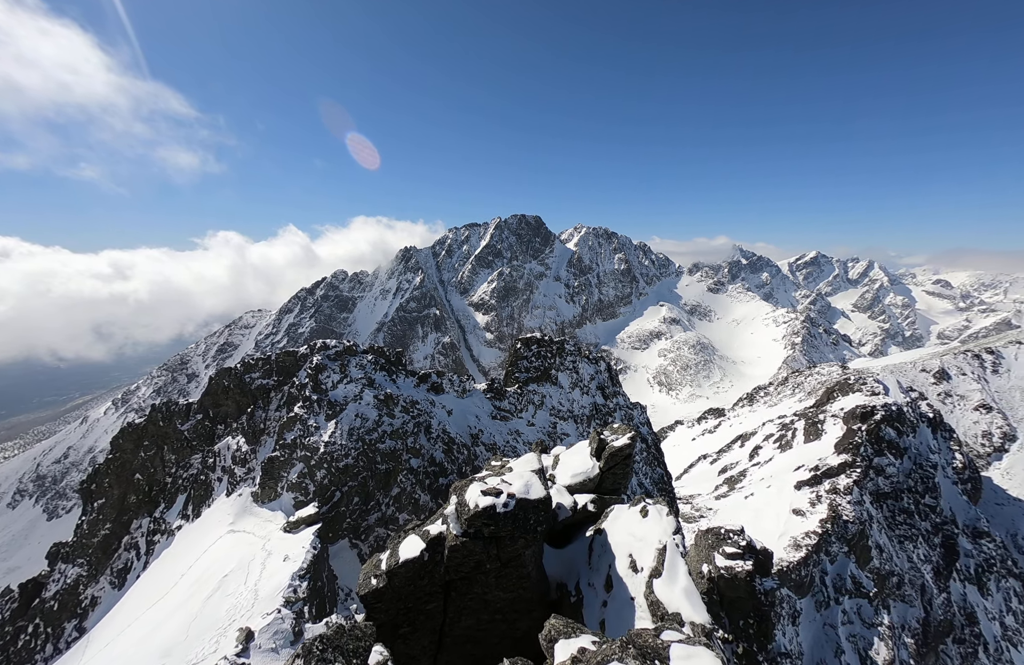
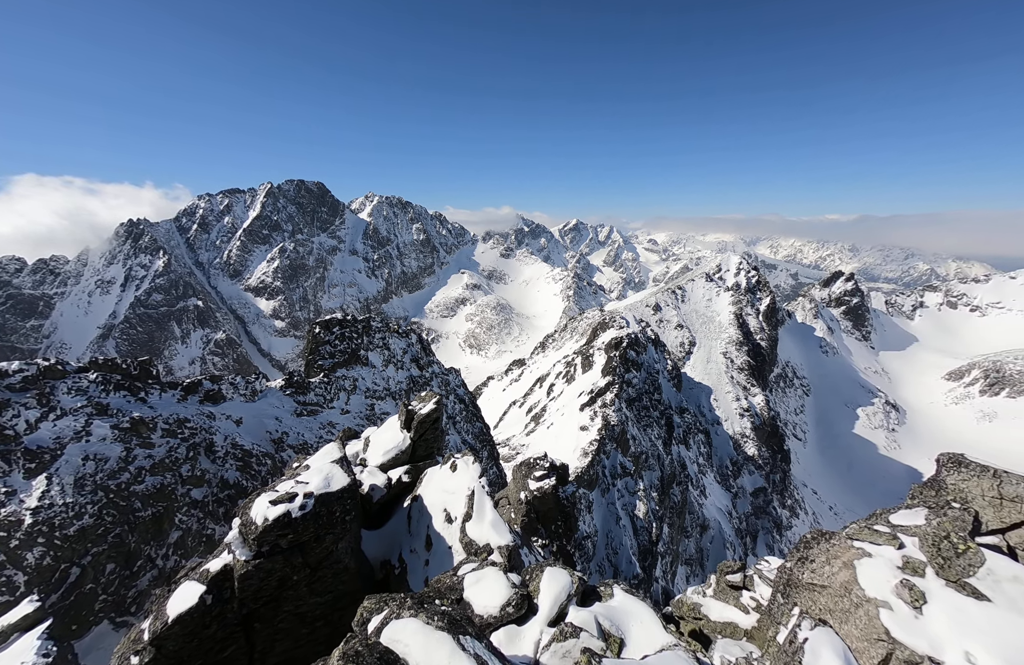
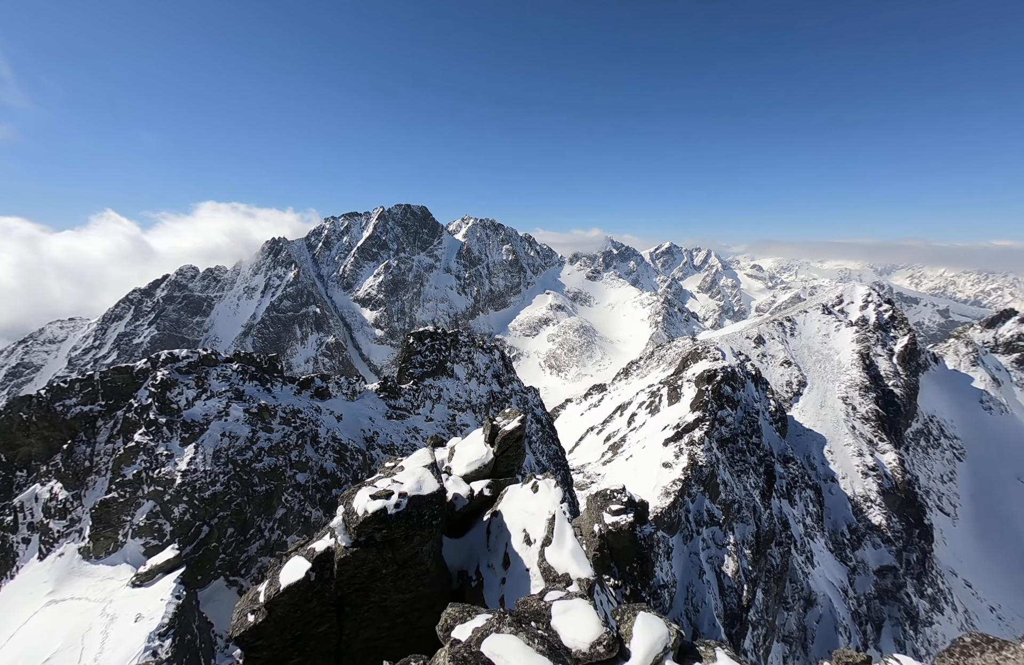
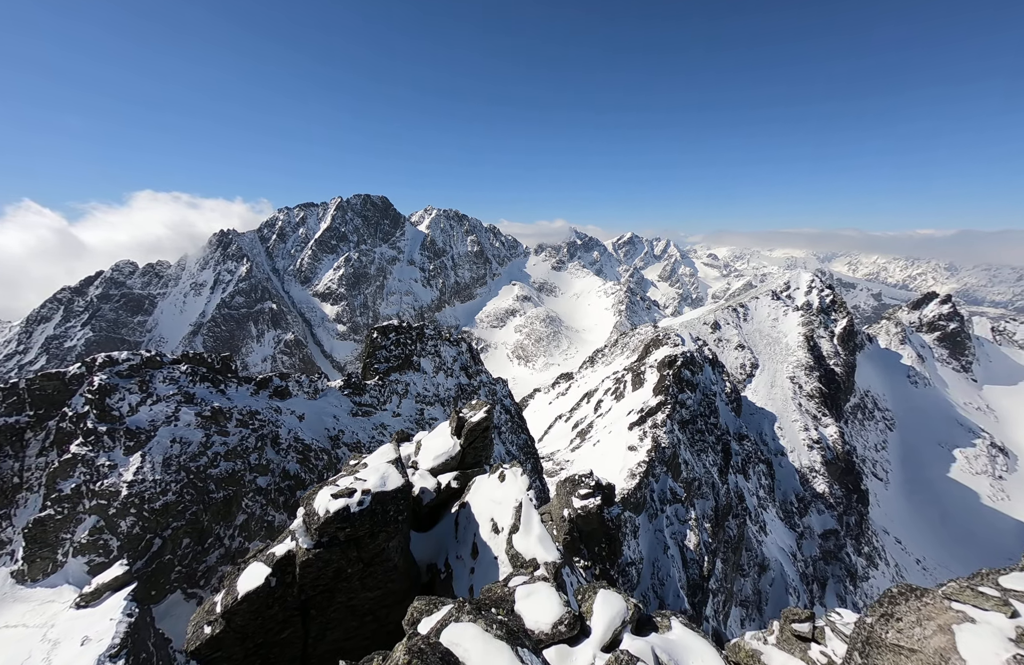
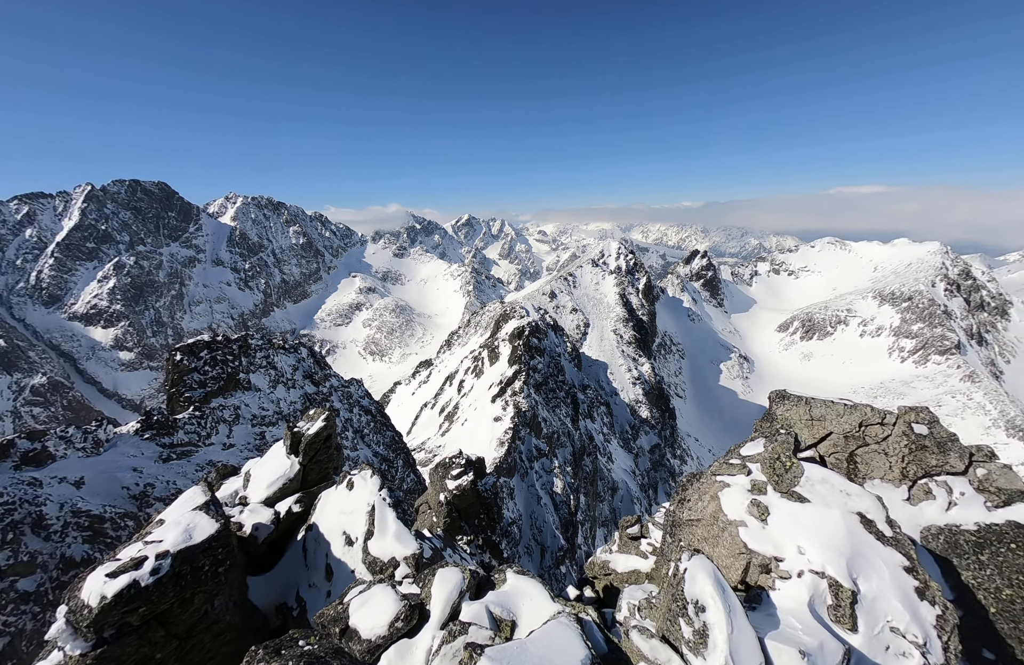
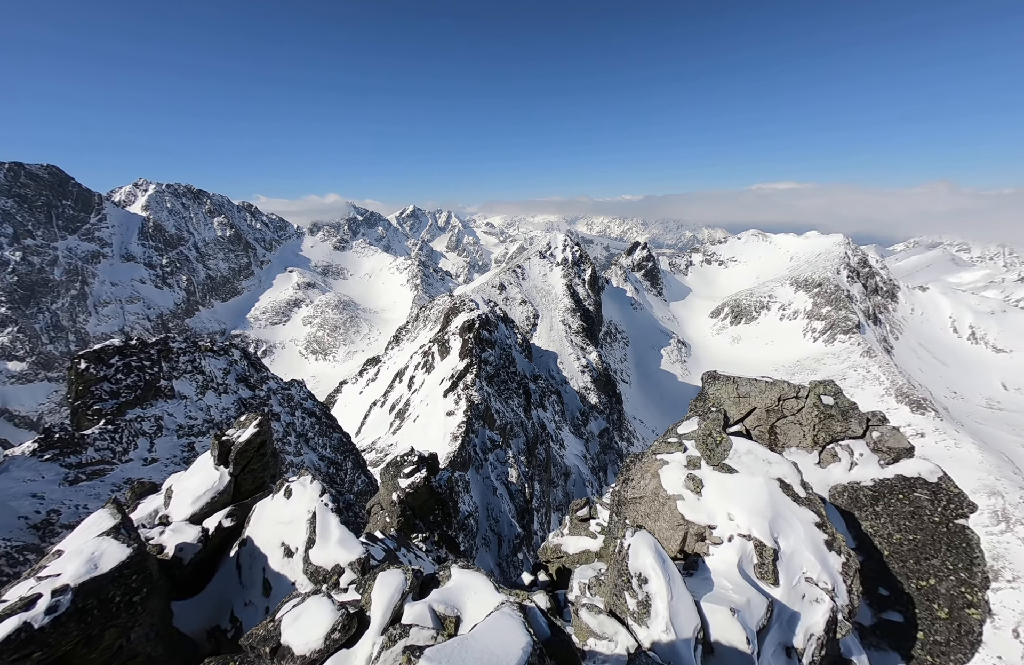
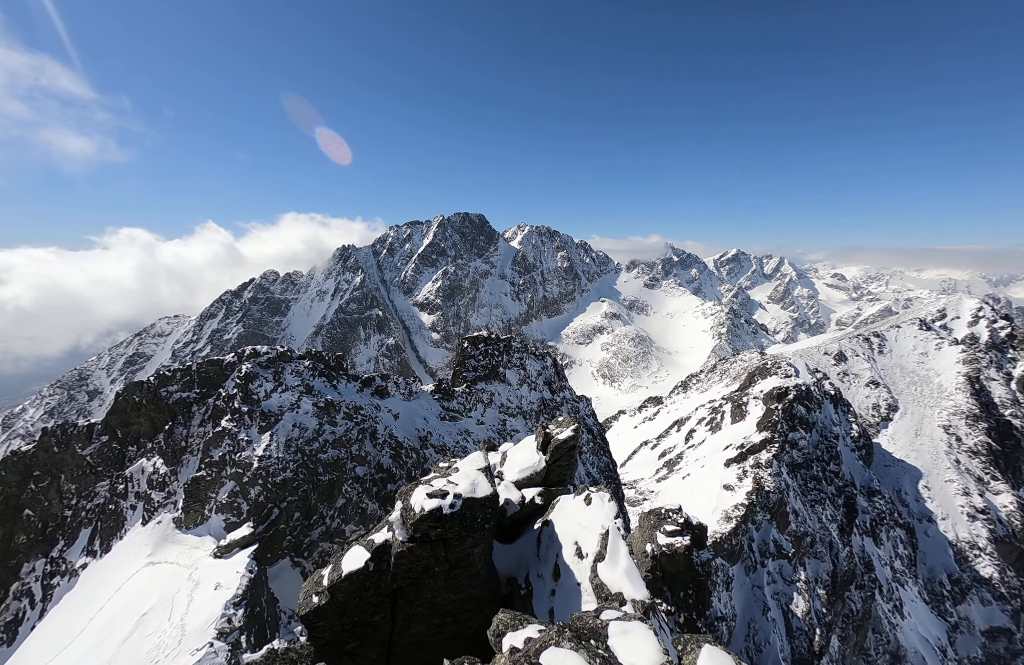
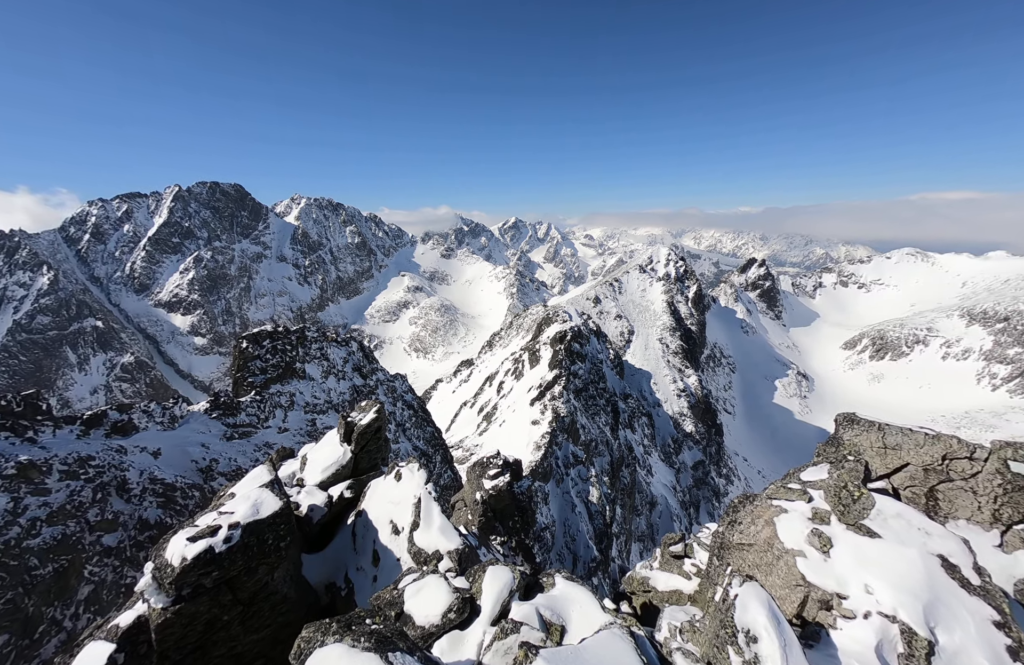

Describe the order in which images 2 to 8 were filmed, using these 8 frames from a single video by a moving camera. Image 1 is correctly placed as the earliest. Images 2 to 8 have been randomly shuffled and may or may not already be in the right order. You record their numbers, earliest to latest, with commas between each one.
7, 3, 4, 2, 8, 5, 6
